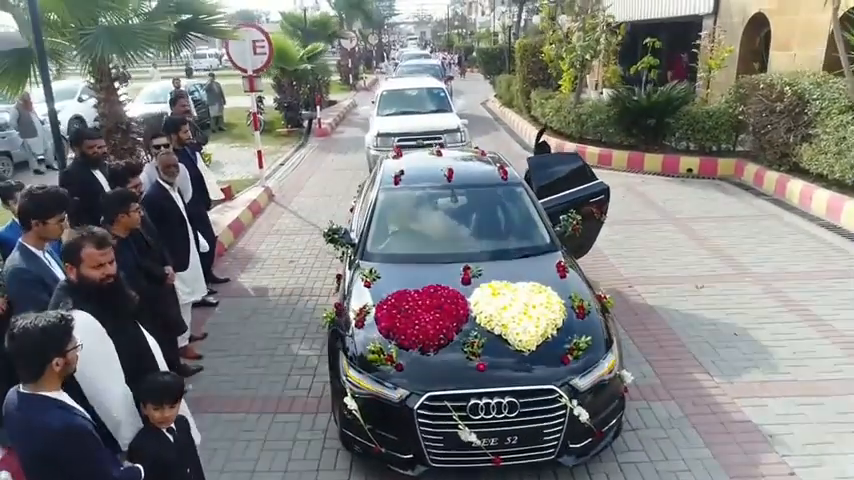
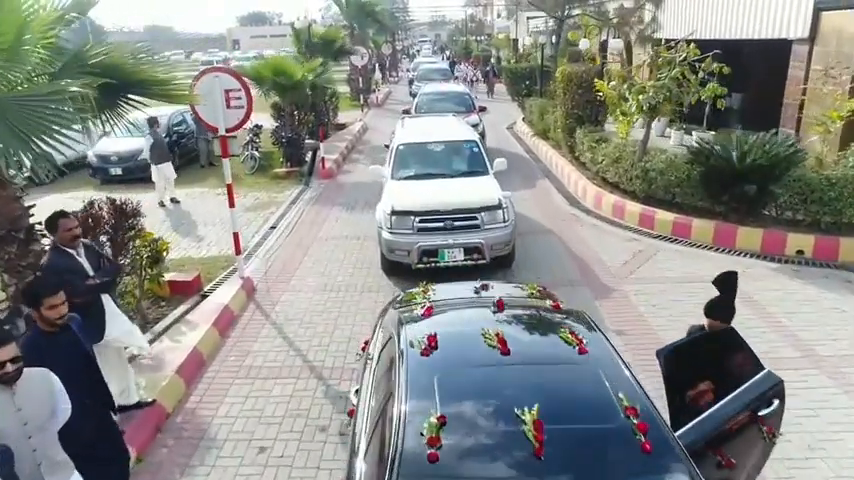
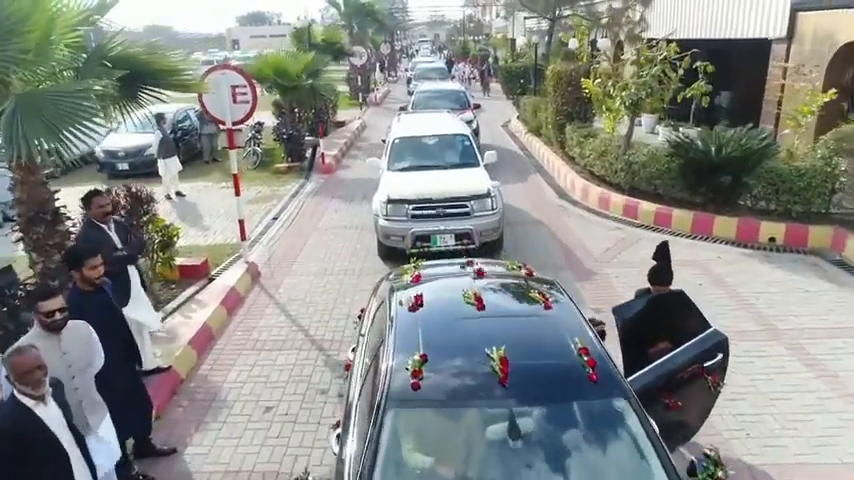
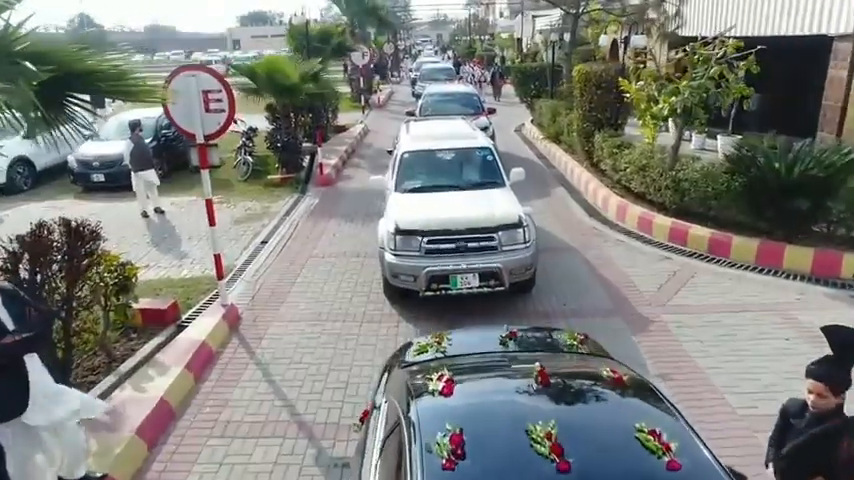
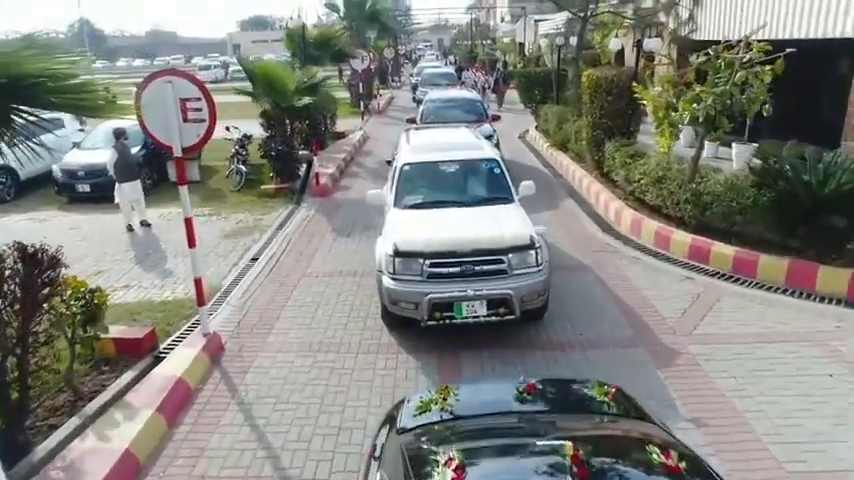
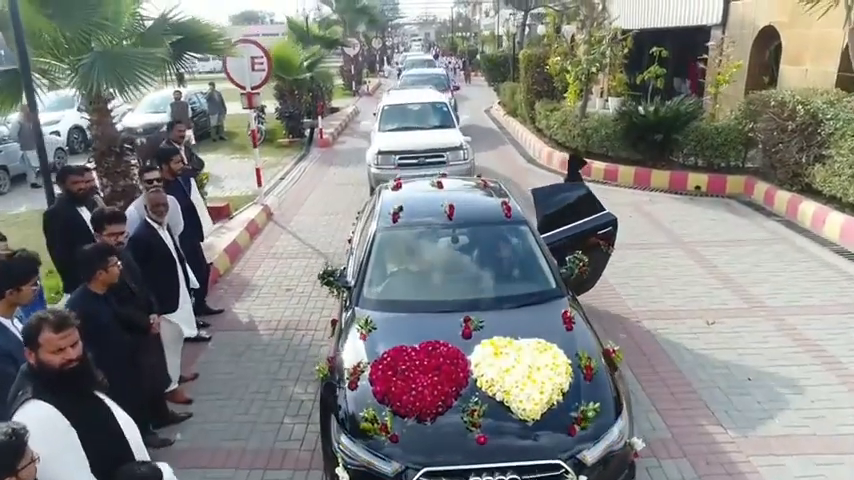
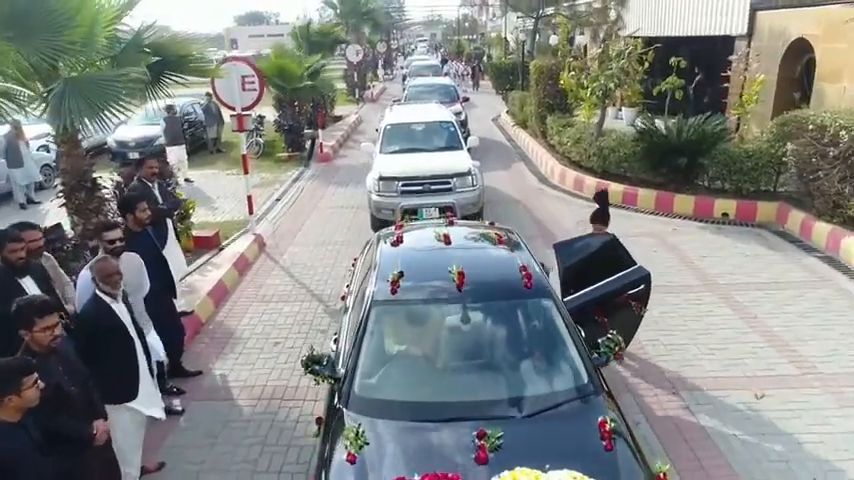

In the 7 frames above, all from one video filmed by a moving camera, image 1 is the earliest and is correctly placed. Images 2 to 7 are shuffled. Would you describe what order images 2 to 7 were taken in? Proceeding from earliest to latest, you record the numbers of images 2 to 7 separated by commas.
6, 7, 3, 2, 4, 5
